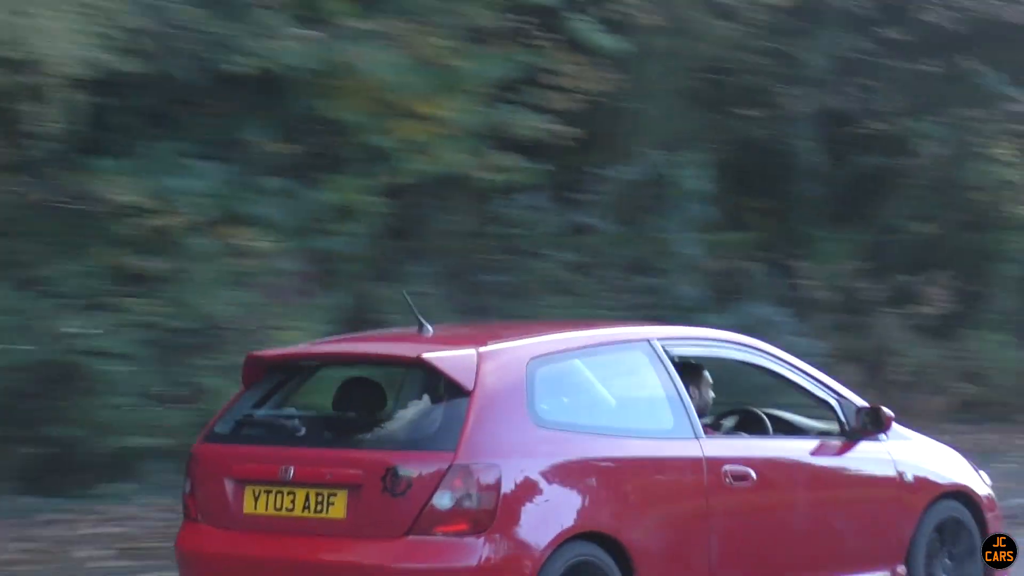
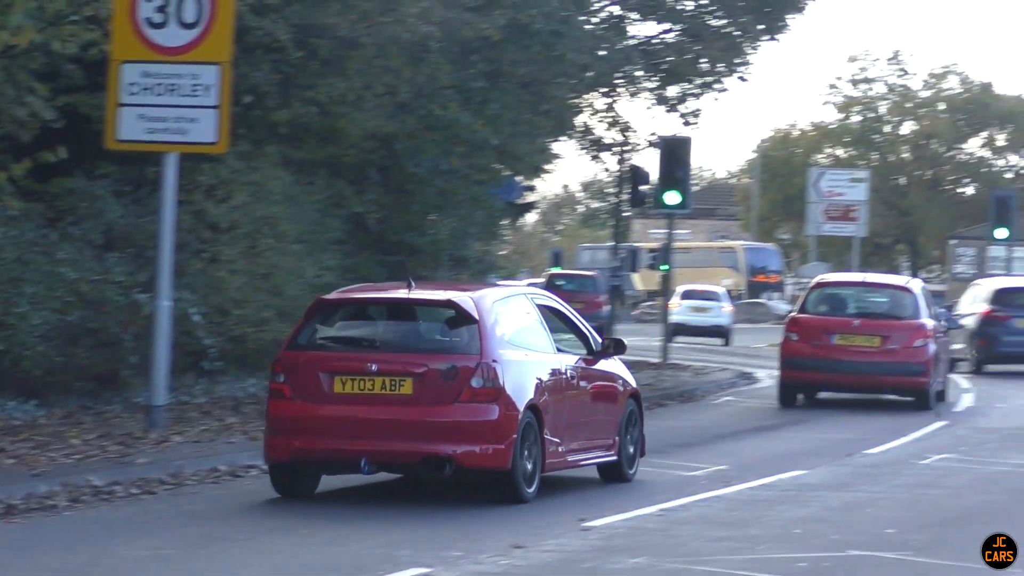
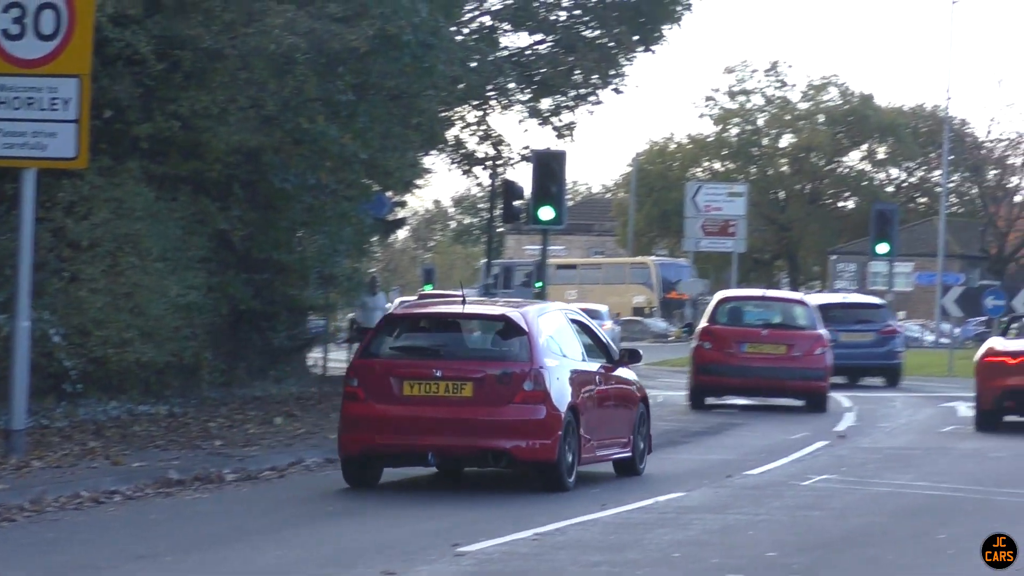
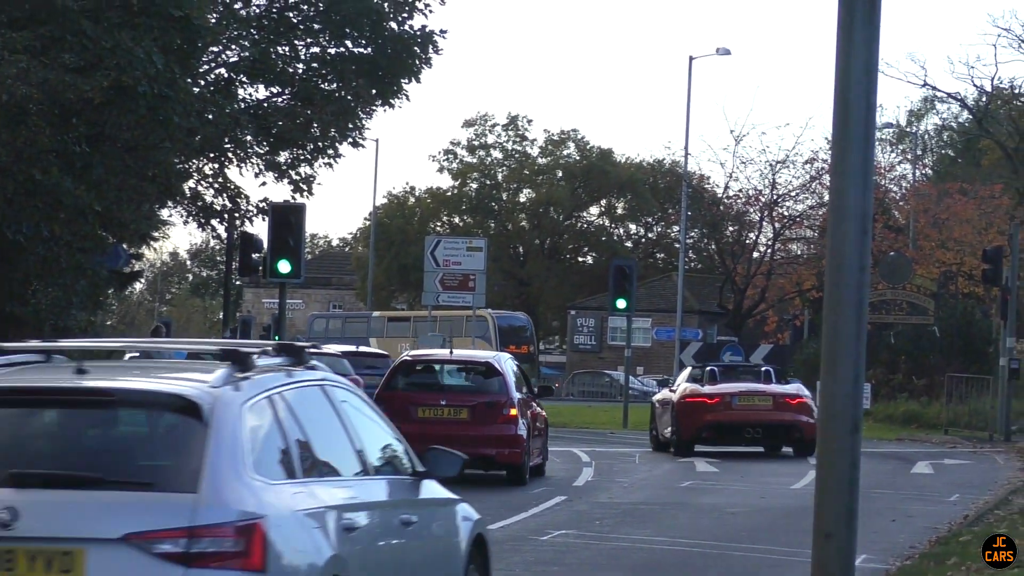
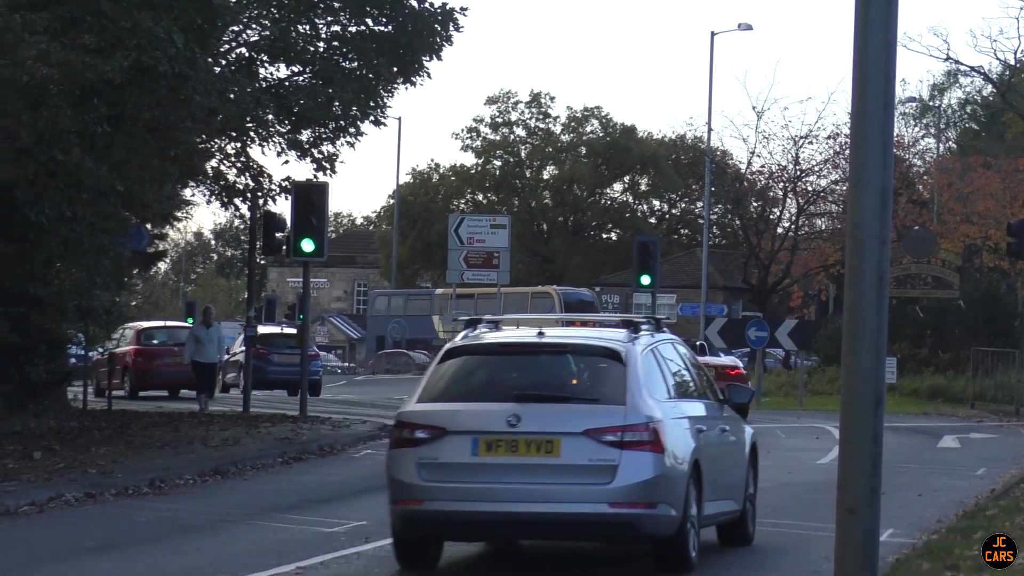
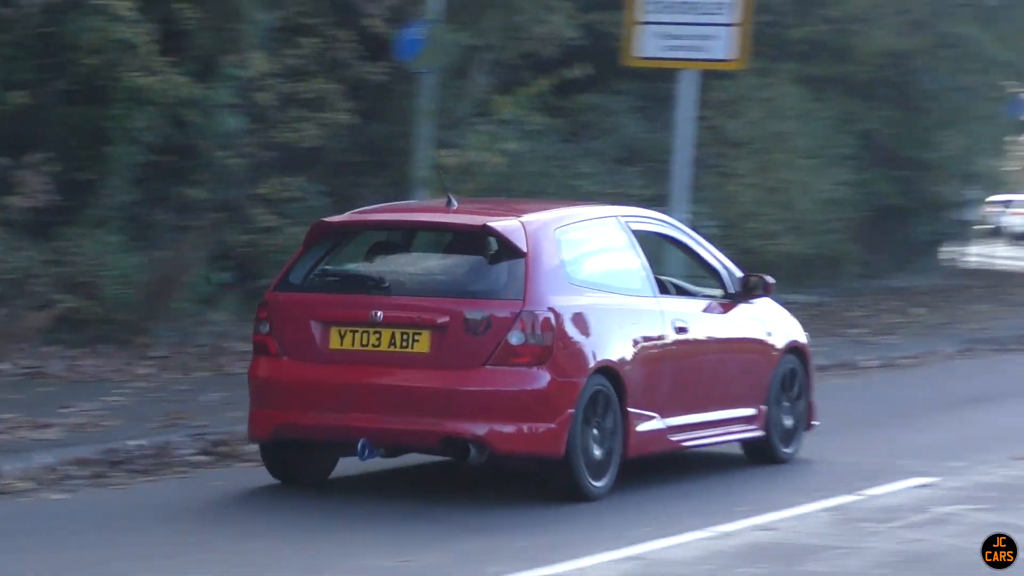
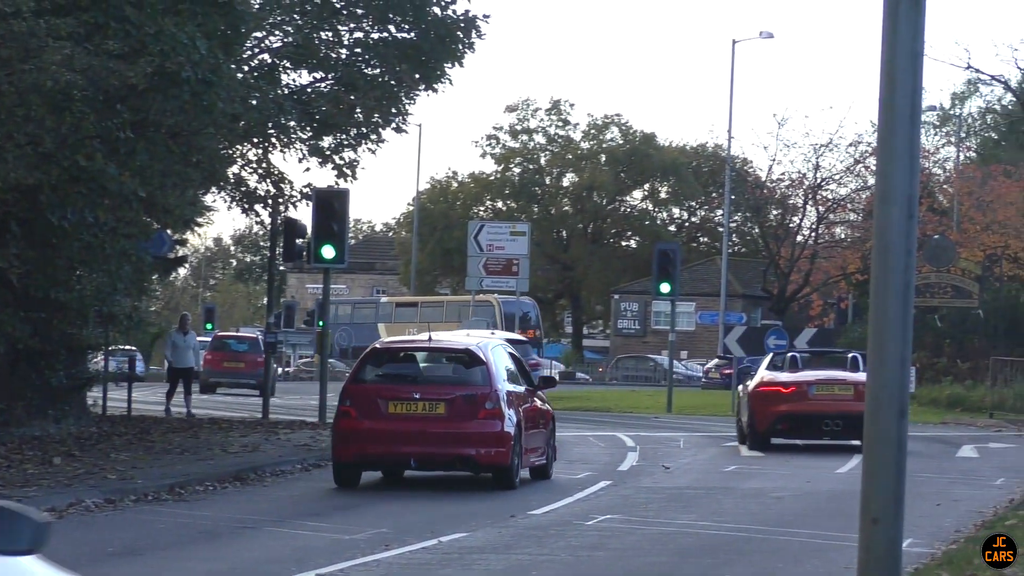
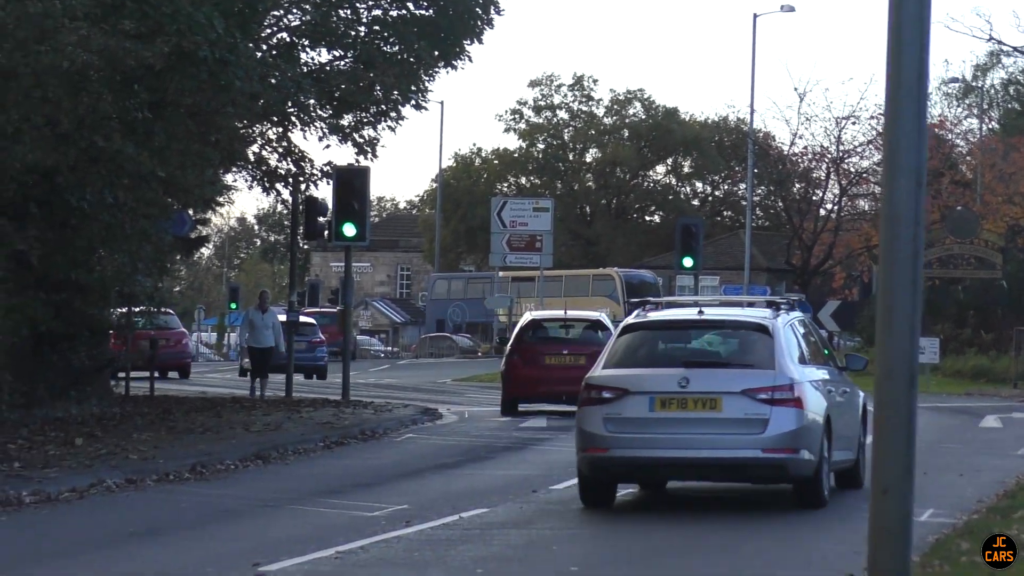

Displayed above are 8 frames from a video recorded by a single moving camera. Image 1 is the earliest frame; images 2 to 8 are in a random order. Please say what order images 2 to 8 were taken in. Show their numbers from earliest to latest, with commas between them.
6, 2, 3, 7, 4, 5, 8
